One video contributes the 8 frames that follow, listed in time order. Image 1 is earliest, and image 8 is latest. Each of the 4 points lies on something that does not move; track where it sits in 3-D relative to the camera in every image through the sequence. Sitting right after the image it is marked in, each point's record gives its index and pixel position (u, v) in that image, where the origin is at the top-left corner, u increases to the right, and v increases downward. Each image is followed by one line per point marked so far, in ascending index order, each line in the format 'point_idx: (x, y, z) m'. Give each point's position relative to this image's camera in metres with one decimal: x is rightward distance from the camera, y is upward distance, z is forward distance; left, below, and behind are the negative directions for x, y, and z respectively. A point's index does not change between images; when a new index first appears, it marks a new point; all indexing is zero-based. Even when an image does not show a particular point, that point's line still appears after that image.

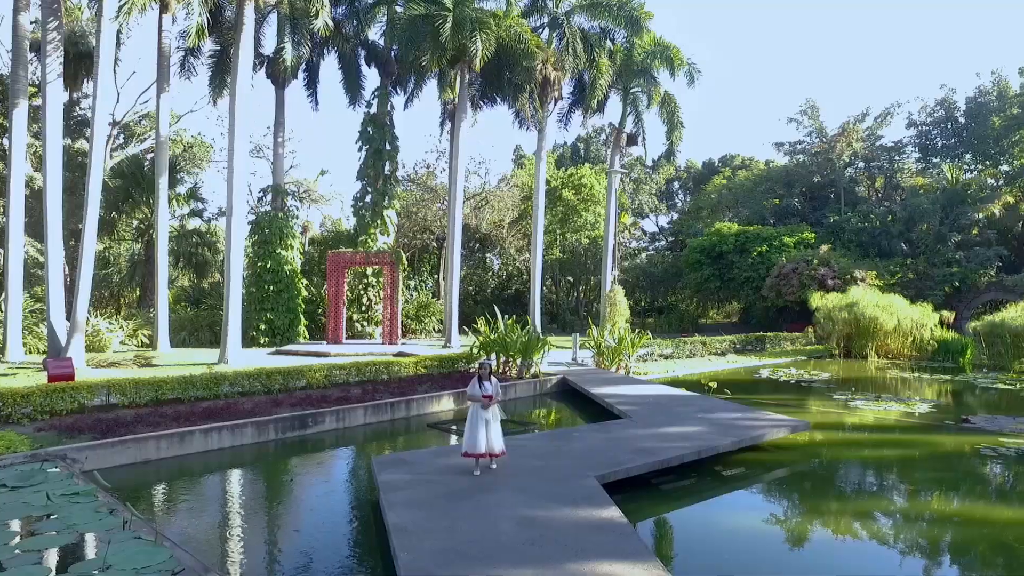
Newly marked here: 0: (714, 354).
0: (+4.6, -1.5, +15.3) m
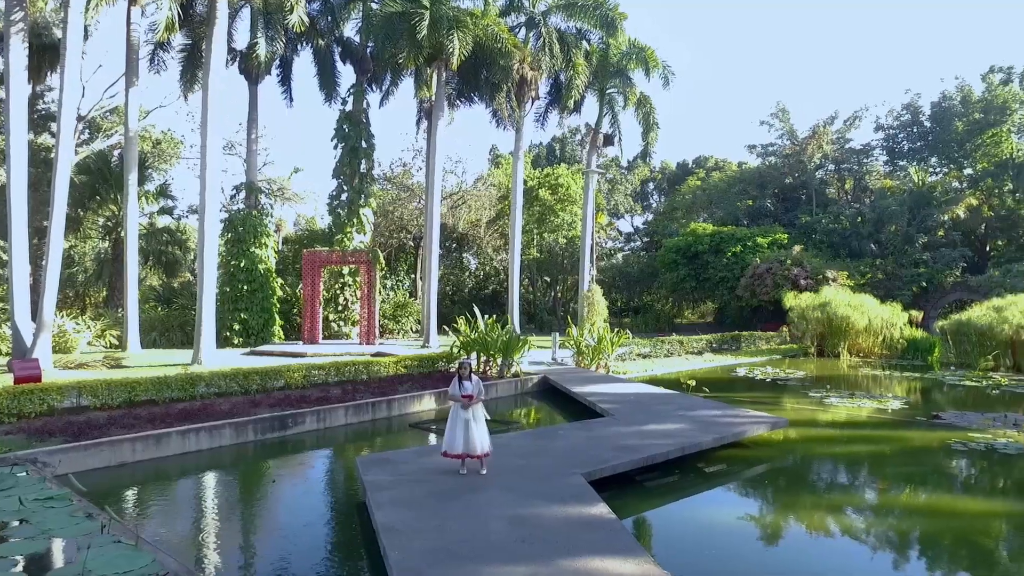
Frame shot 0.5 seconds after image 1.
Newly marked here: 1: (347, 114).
0: (+4.1, -1.5, +15.5) m
1: (-4.3, +4.5, +17.7) m
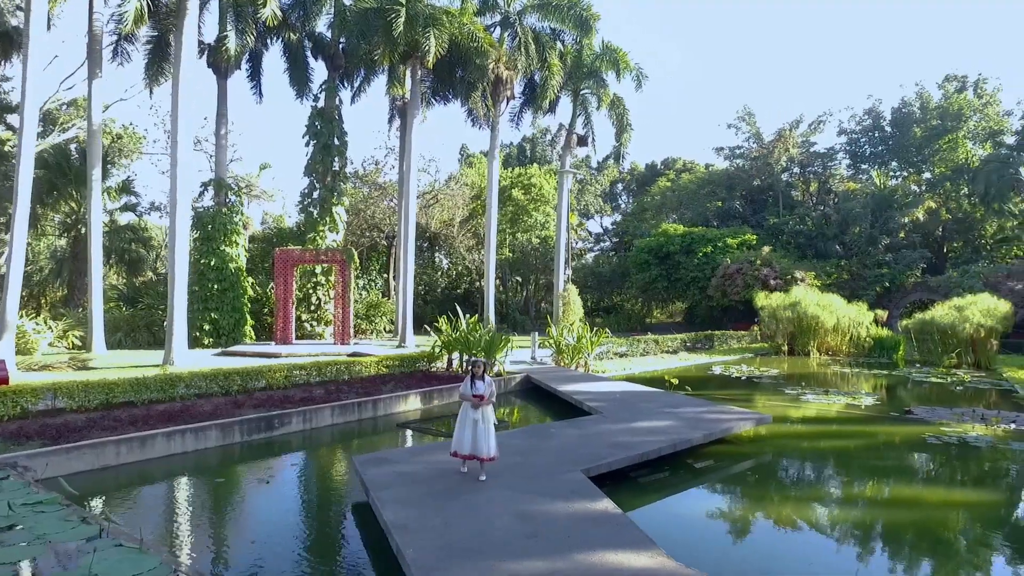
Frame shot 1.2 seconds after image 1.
0: (+3.6, -1.5, +15.6) m
1: (-5.0, +4.6, +17.4) m
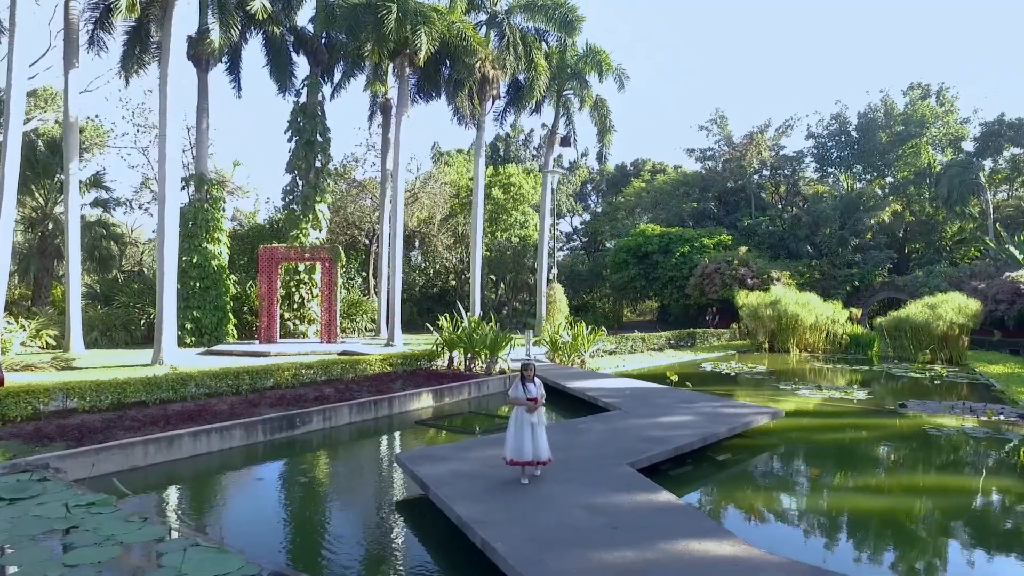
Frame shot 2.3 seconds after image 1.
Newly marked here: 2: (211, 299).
0: (+3.3, -1.4, +15.9) m
1: (-5.3, +4.6, +17.2) m
2: (-6.6, -0.2, +14.8) m
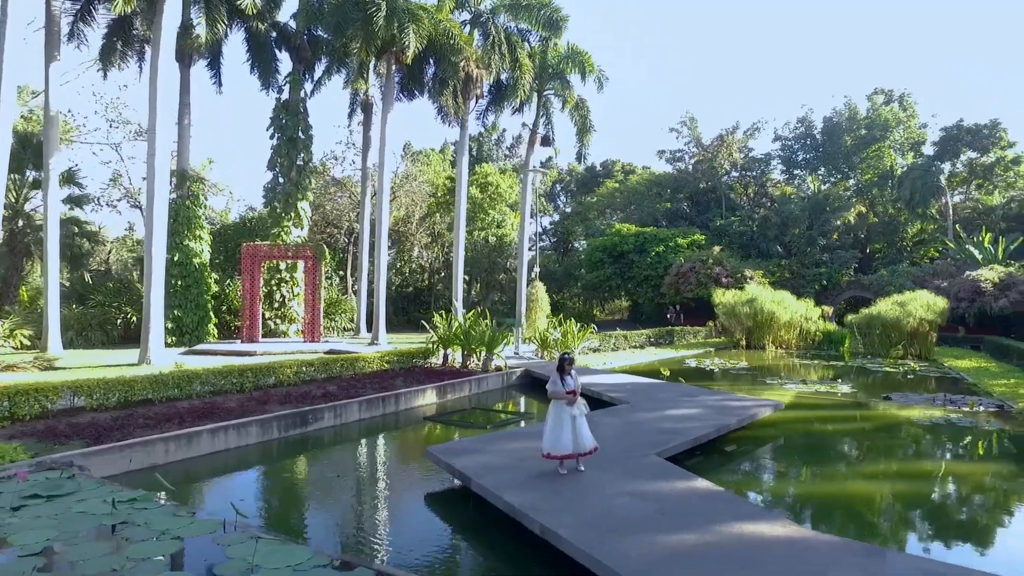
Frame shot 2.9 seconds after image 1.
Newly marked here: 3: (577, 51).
0: (+2.9, -1.4, +16.2) m
1: (-5.8, +4.6, +17.0) m
2: (-6.9, -0.2, +14.6) m
3: (+1.8, +6.3, +18.1) m
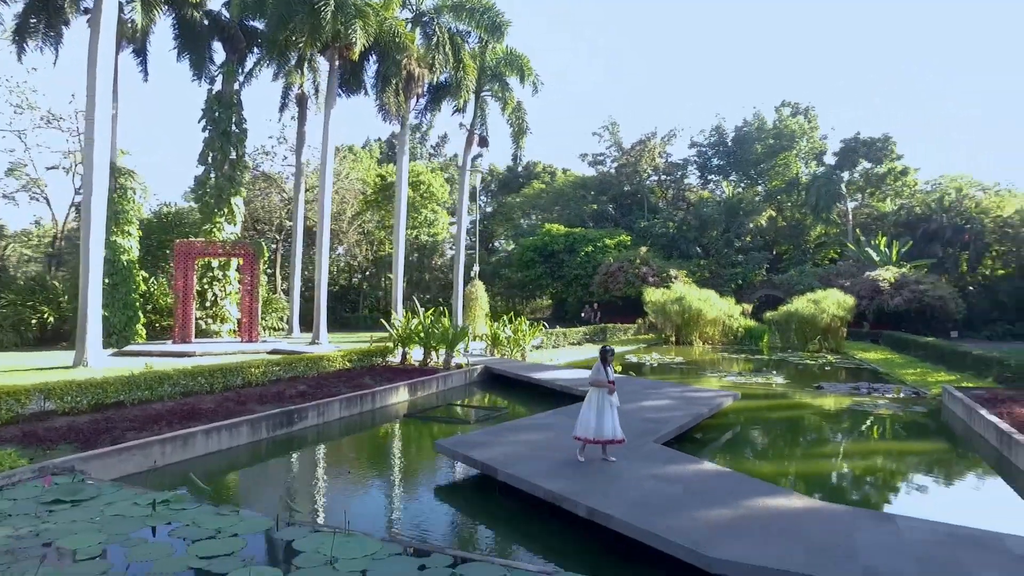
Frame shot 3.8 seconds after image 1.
0: (+1.5, -1.4, +16.7) m
1: (-7.2, +4.7, +16.3) m
2: (-8.0, -0.2, +13.8) m
3: (+0.1, +6.4, +18.4) m
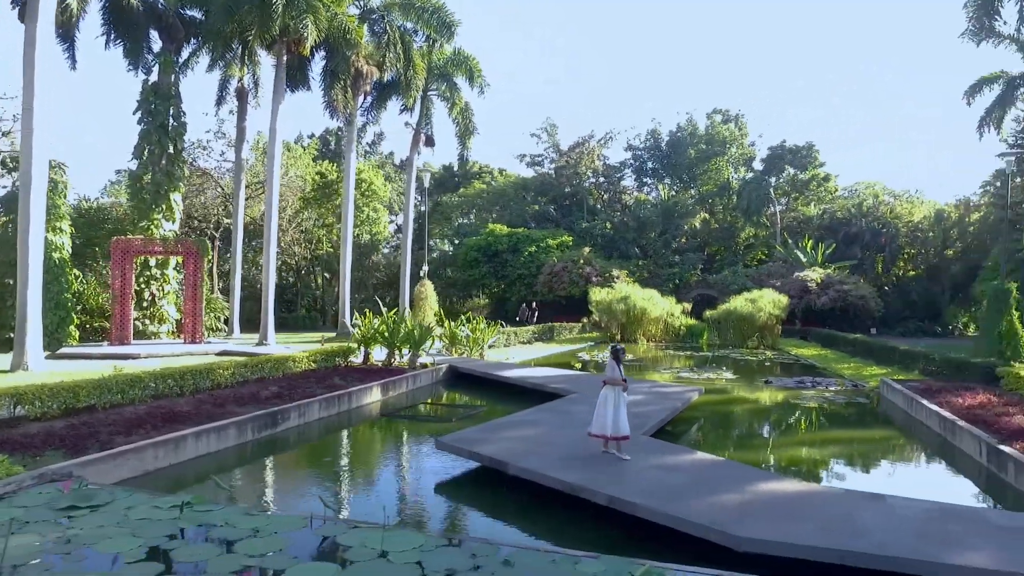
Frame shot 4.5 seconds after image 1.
0: (+0.3, -1.4, +16.9) m
1: (-8.3, +4.7, +15.6) m
2: (-8.9, -0.2, +13.0) m
3: (-1.3, +6.4, +18.5) m
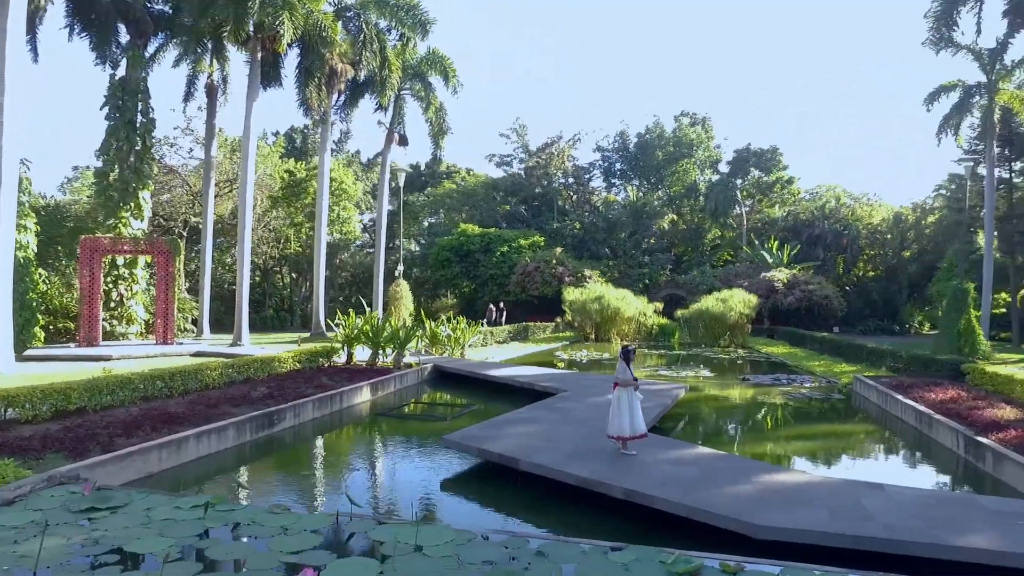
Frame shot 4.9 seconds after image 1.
0: (-0.3, -1.4, +17.0) m
1: (-8.8, +4.7, +15.2) m
2: (-9.2, -0.2, +12.6) m
3: (-2.0, +6.4, +18.5) m
